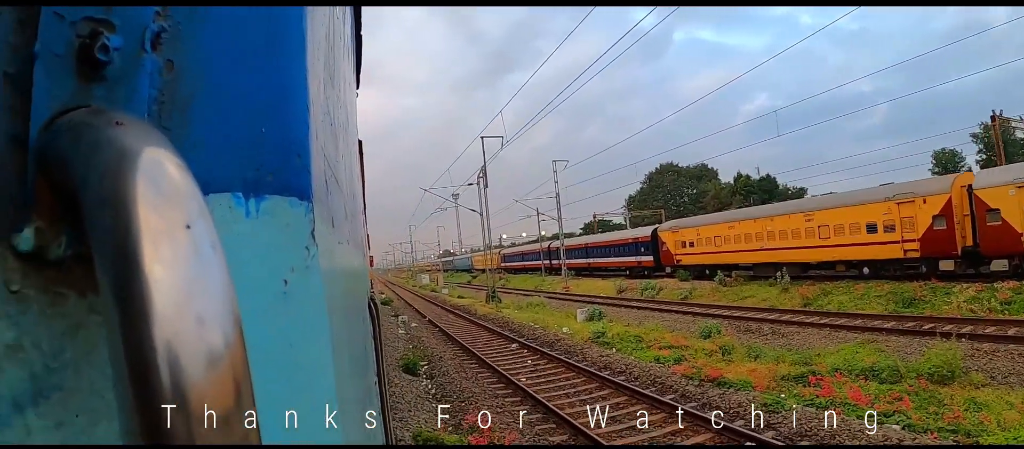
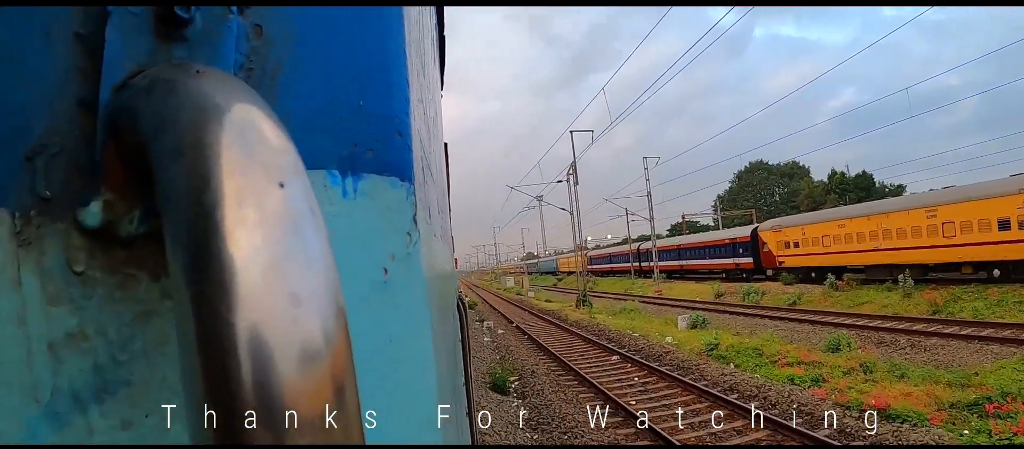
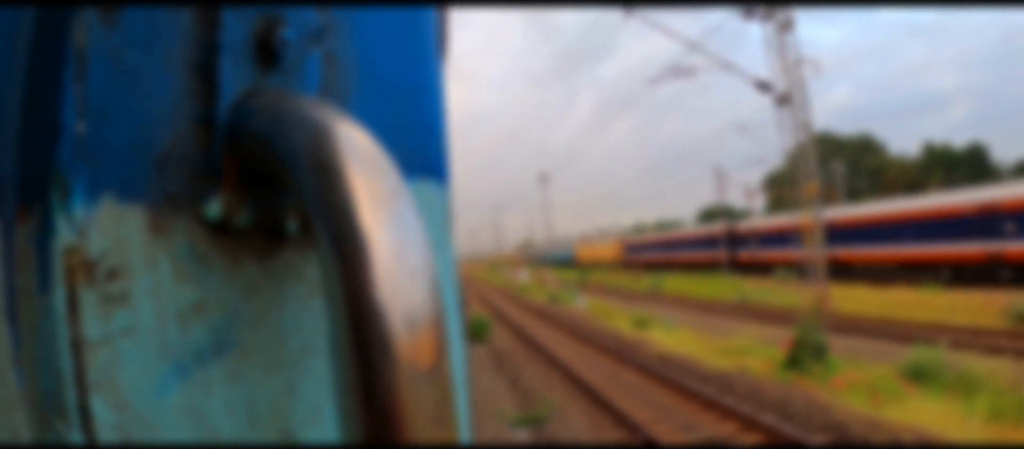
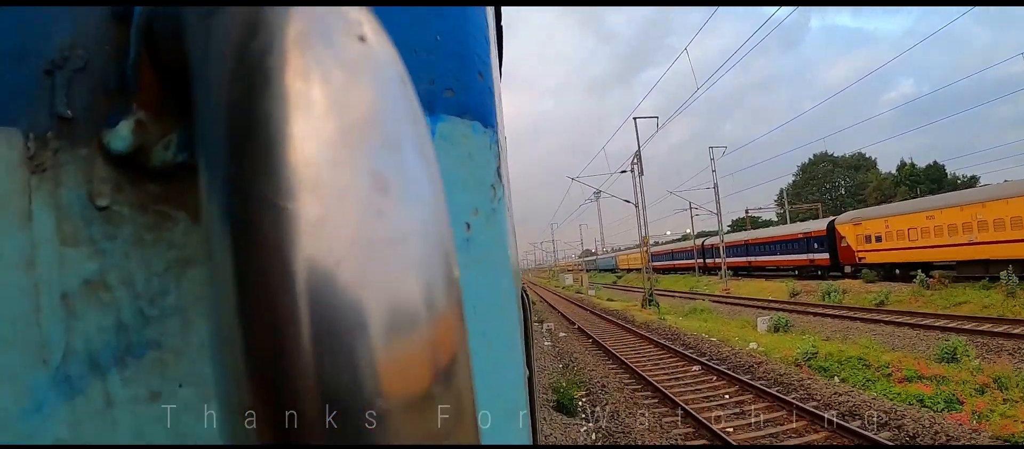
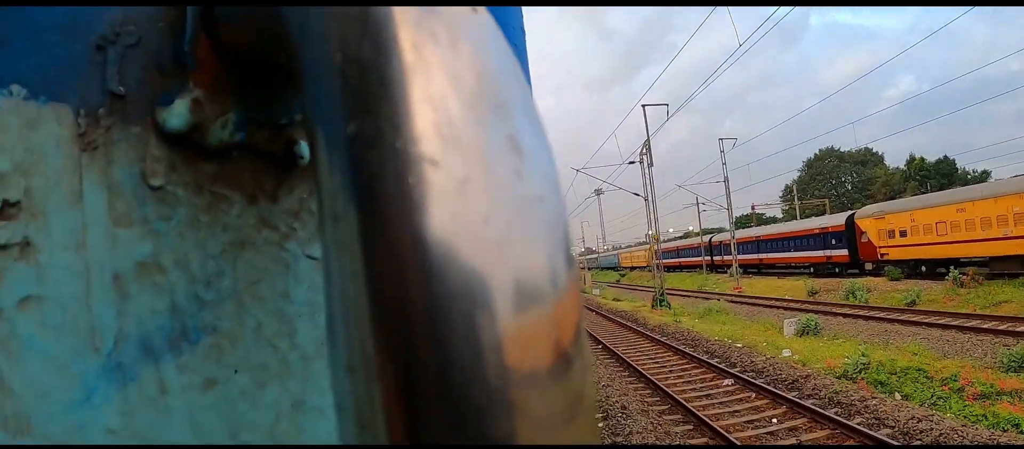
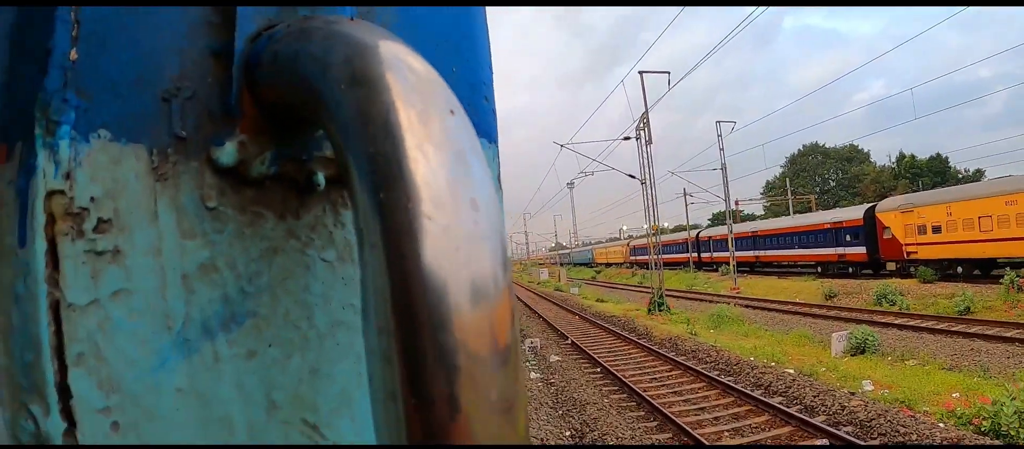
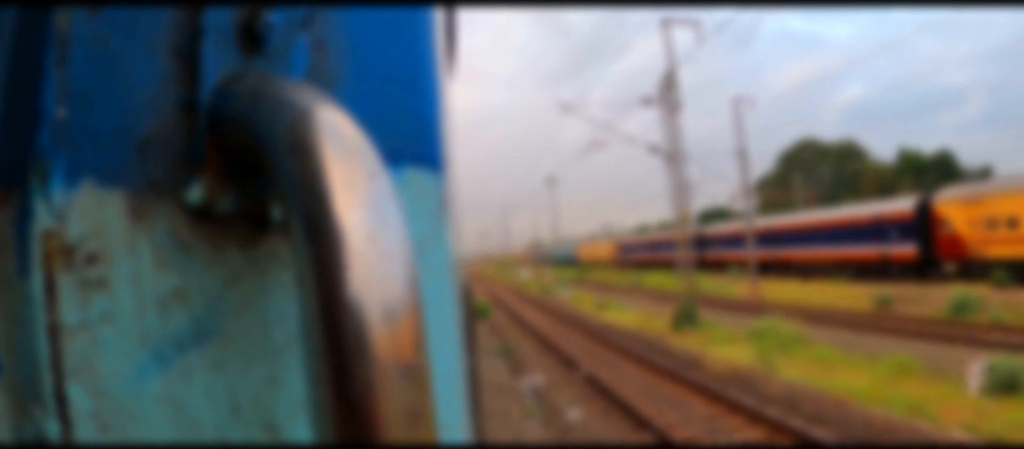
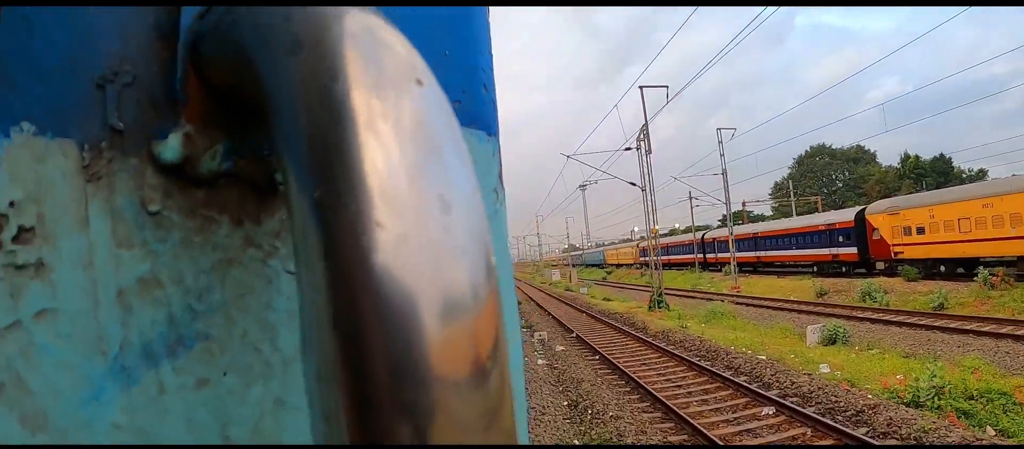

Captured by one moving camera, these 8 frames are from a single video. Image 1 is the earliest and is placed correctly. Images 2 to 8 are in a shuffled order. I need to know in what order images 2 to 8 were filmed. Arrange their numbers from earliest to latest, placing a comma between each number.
2, 4, 5, 8, 6, 7, 3
